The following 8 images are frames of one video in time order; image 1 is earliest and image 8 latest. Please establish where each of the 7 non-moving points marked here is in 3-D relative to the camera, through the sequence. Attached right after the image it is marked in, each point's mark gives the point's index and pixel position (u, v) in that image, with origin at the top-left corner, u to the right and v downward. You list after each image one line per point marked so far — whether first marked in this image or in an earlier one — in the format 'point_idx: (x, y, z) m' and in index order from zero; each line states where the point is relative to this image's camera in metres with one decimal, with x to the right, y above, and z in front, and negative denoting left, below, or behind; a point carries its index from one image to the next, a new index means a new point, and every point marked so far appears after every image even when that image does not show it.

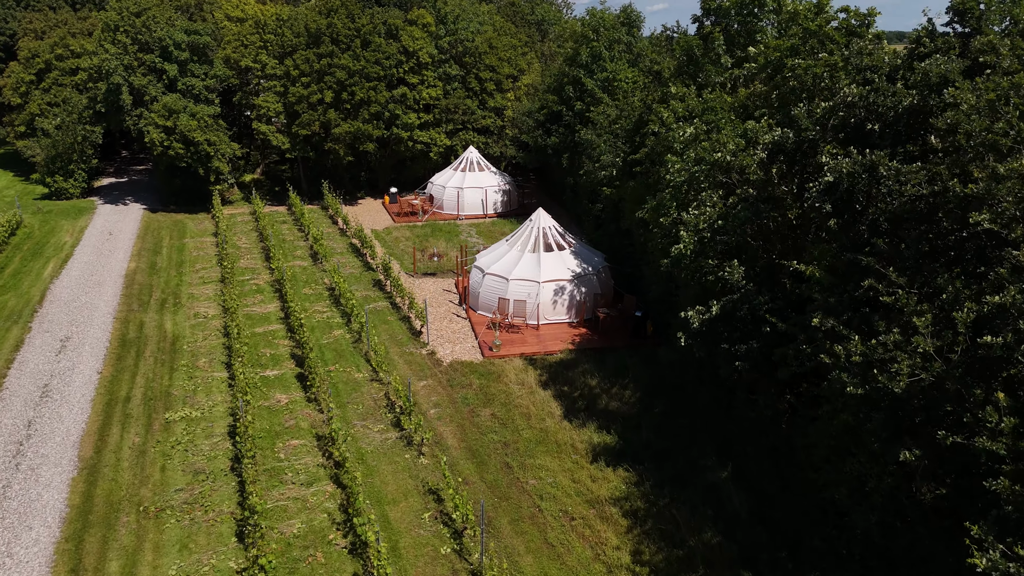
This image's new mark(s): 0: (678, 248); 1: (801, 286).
0: (+3.4, +0.8, +16.0) m
1: (+4.9, 0.0, +13.3) m
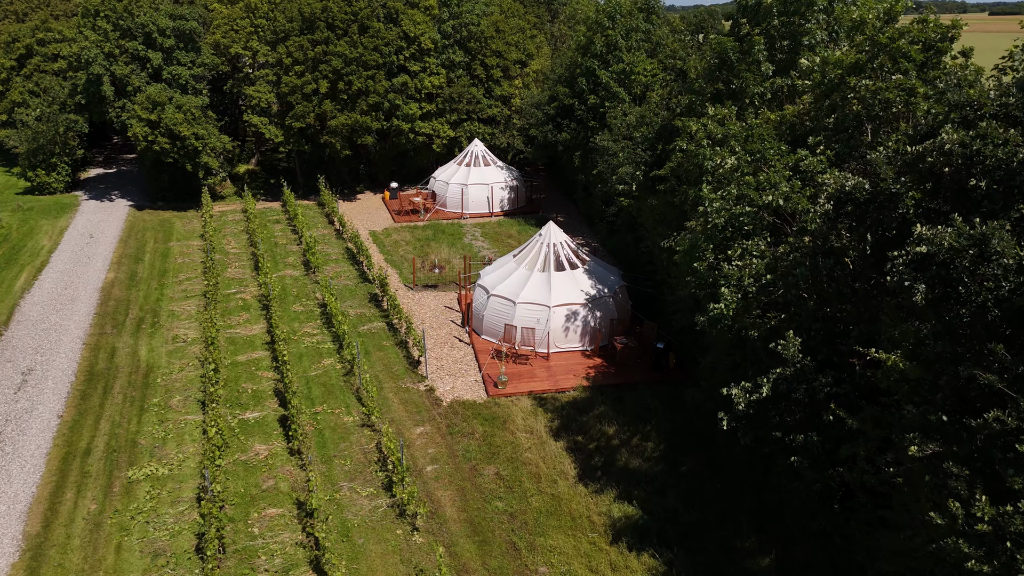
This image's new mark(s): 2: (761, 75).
0: (+3.5, -0.3, +13.4) m
1: (+5.0, -1.2, +10.7) m
2: (+5.9, +5.0, +18.4) m
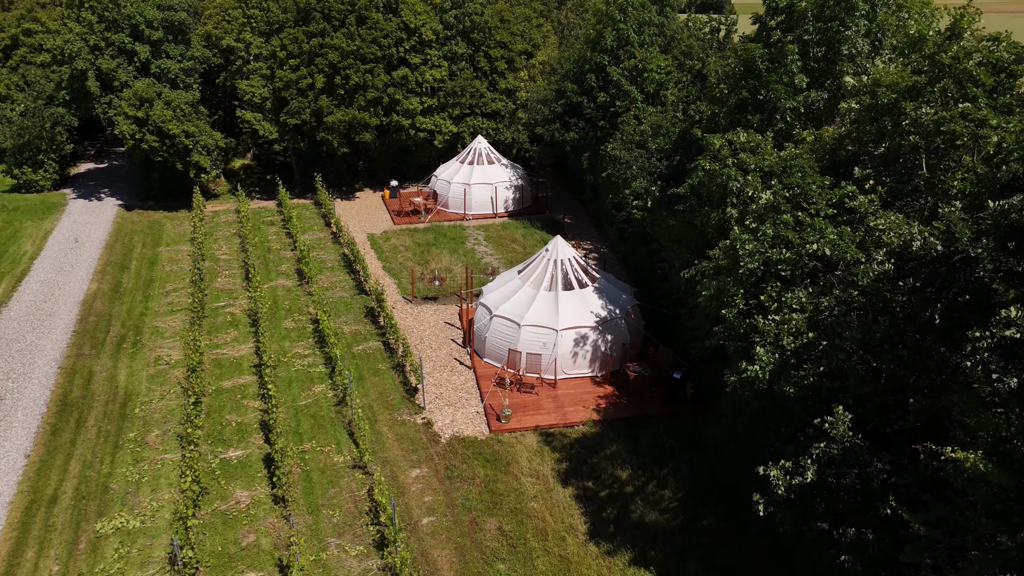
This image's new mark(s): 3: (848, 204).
0: (+3.6, -1.2, +11.8) m
1: (+5.1, -2.1, +9.1) m
2: (+6.0, +4.2, +16.5) m
3: (+5.2, +1.3, +12.1) m
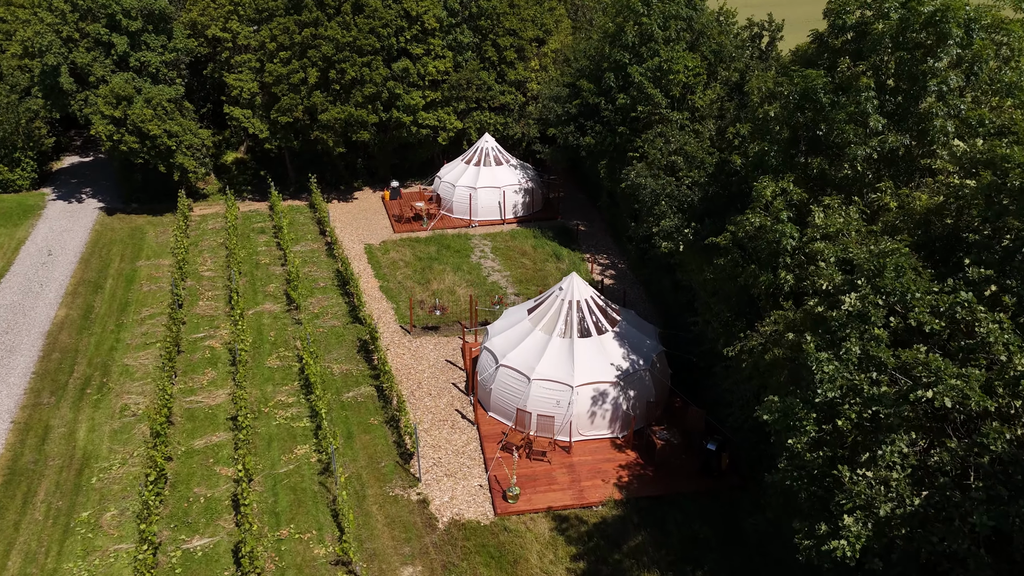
0: (+3.7, -2.8, +9.0) m
1: (+5.1, -3.9, +6.3) m
2: (+6.1, +2.8, +13.6) m
3: (+5.3, -0.3, +9.2) m
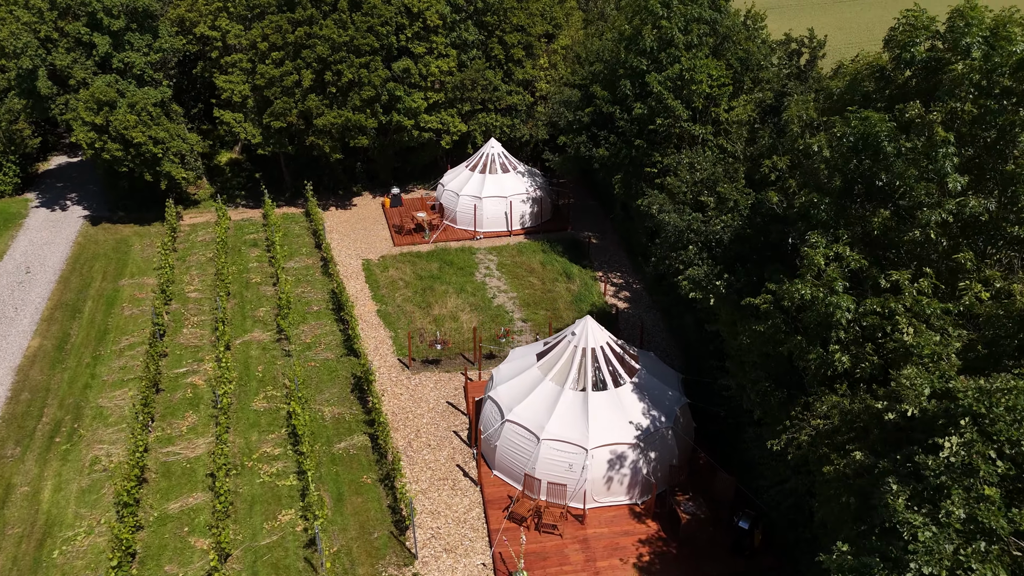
0: (+3.7, -4.2, +7.1) m
1: (+5.2, -5.3, +4.4) m
2: (+6.3, +1.5, +11.4) m
3: (+5.4, -1.7, +7.2) m
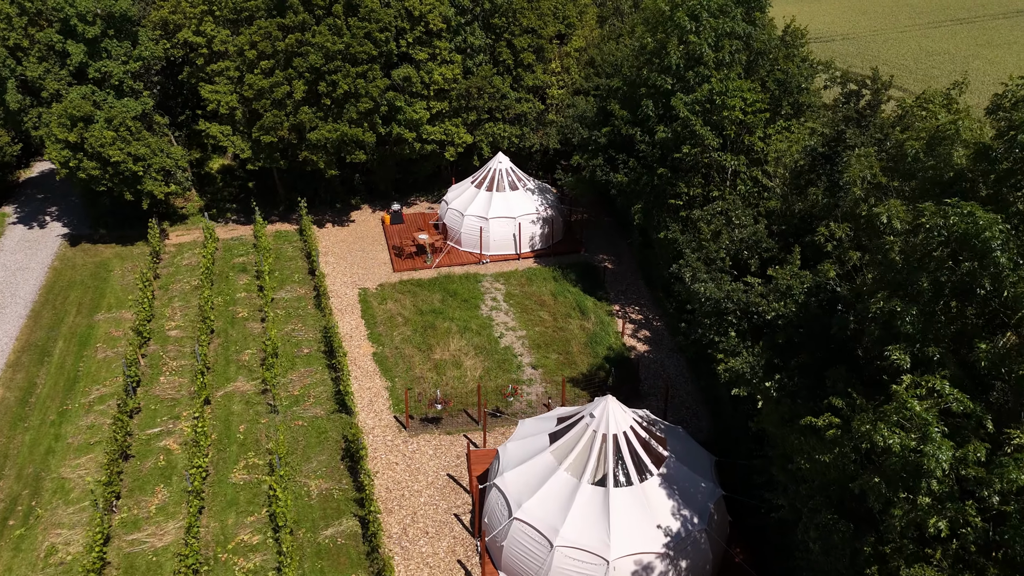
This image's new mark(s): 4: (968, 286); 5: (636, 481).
0: (+3.8, -6.1, +4.7) m
1: (+5.2, -7.3, +2.1) m
2: (+6.4, -0.3, +8.9) m
3: (+5.5, -3.6, +4.8) m
4: (+5.9, 0.0, +10.0) m
5: (+2.5, -3.9, +15.8) m
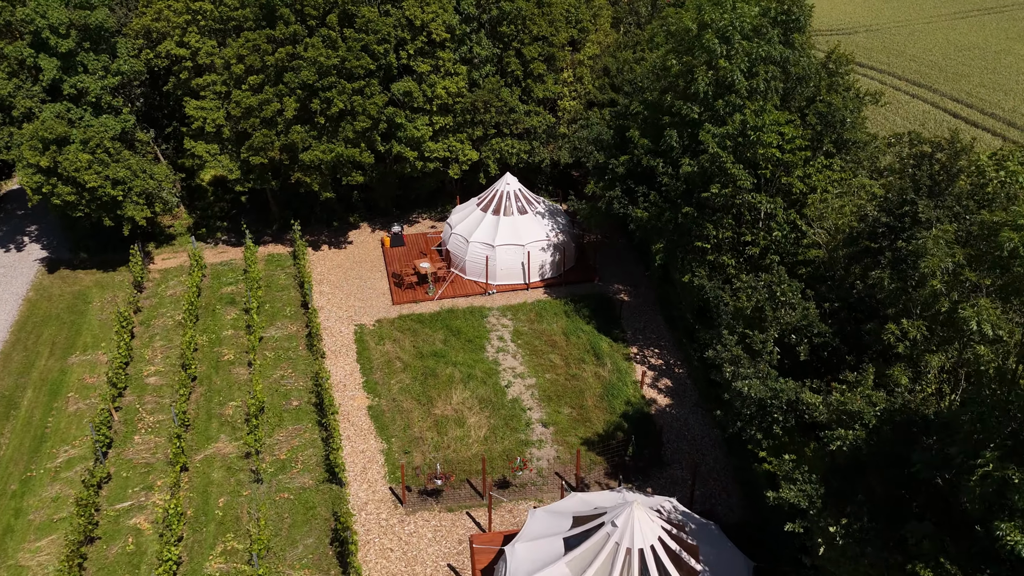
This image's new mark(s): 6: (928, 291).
0: (+3.9, -8.0, +2.6) m
1: (+5.3, -9.3, 0.0) m
2: (+6.5, -2.1, +6.6) m
3: (+5.5, -5.5, +2.6) m
4: (+6.0, -1.8, +7.8) m
5: (+2.6, -5.5, +13.6) m
6: (+6.3, 0.0, +11.9) m
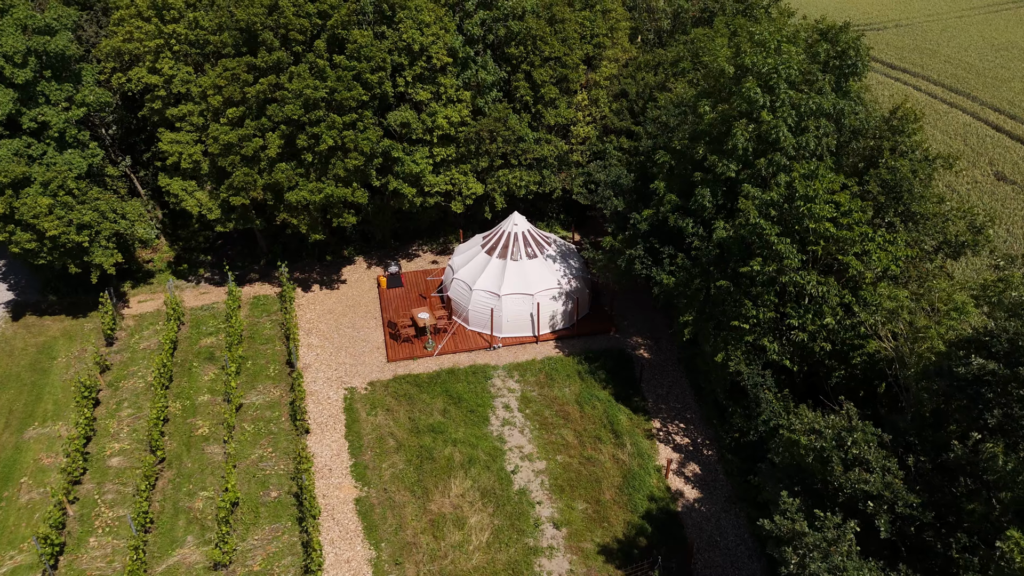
0: (+3.8, -10.5, 0.0) m
1: (+5.2, -11.9, -2.6) m
2: (+6.5, -4.5, +3.8) m
3: (+5.5, -8.0, -0.1) m
4: (+6.1, -4.2, +5.0) m
5: (+2.7, -7.7, +11.0) m
6: (+6.4, -2.3, +9.0) m
